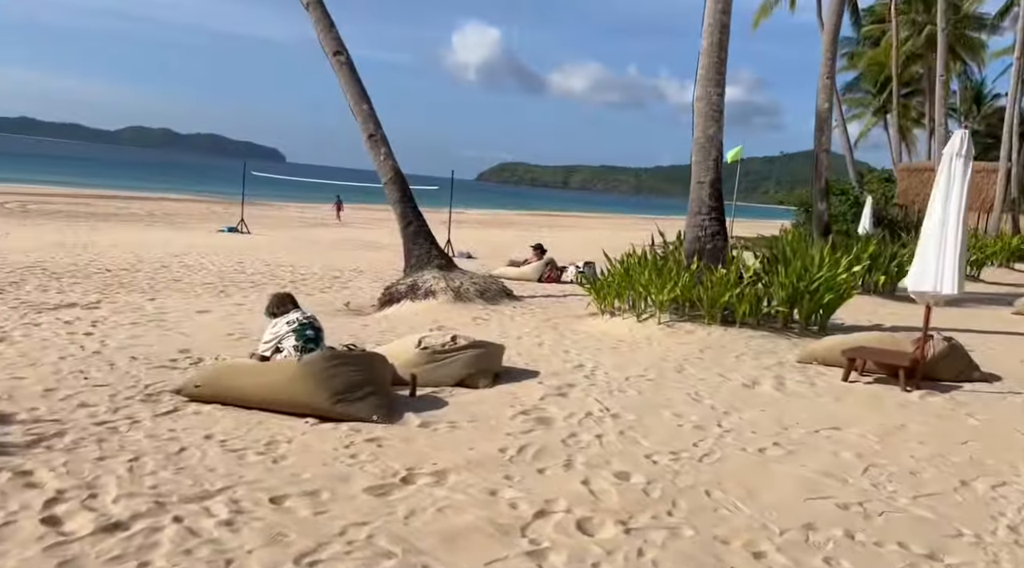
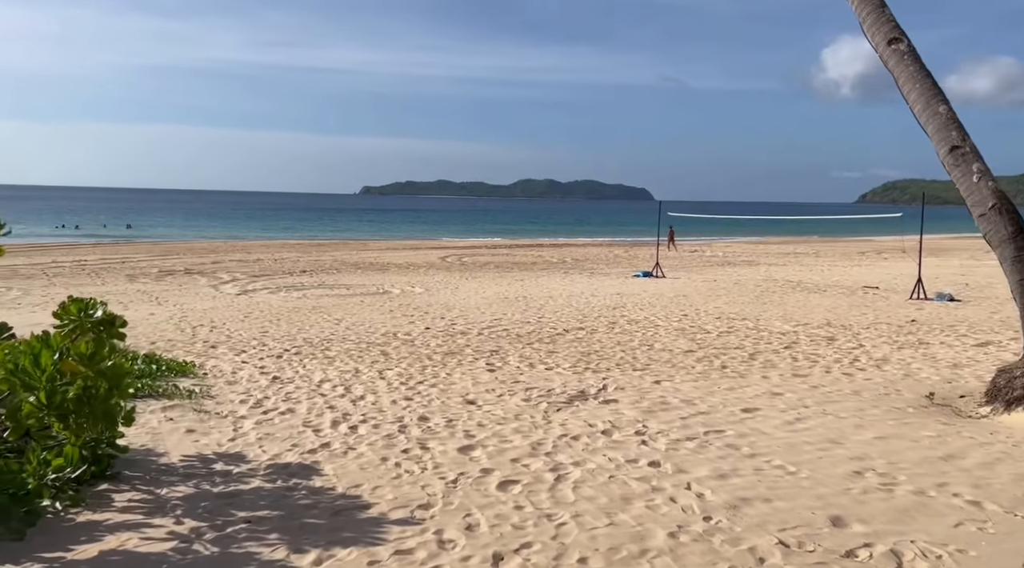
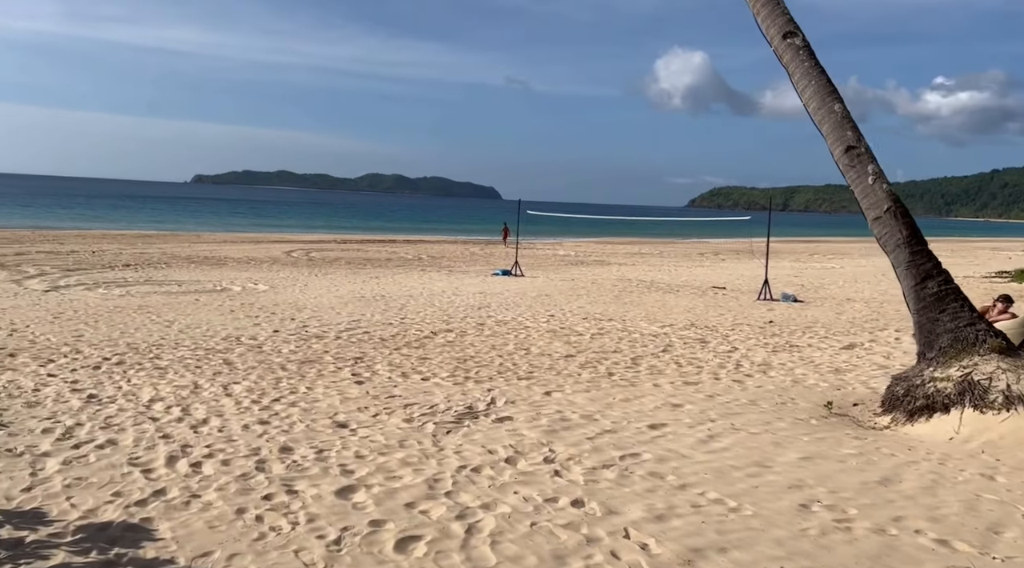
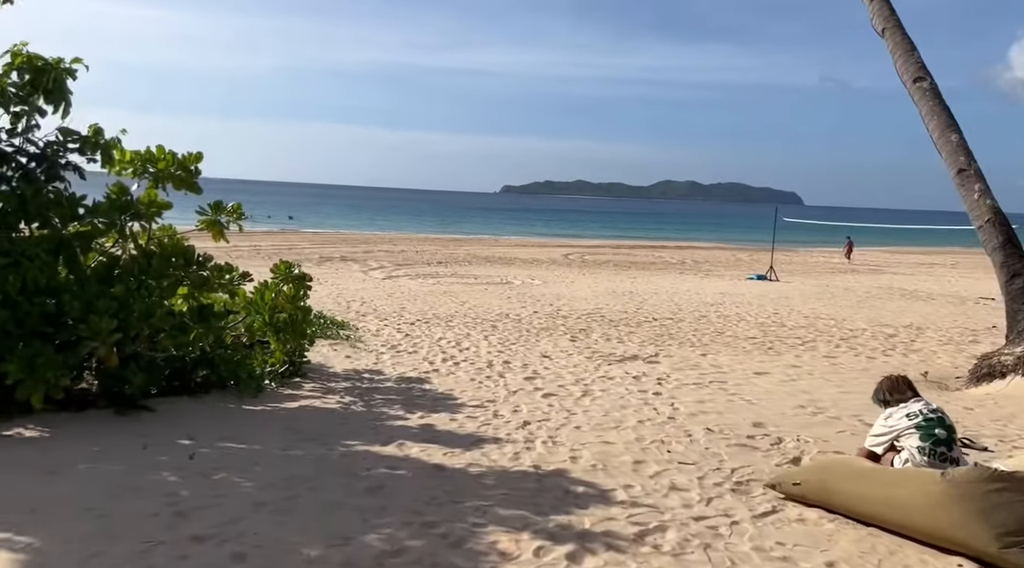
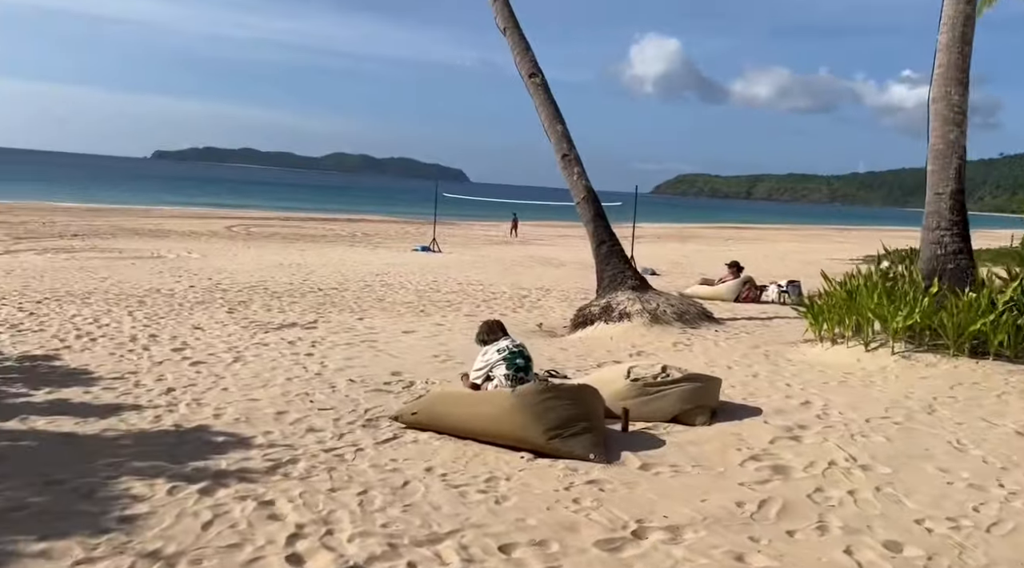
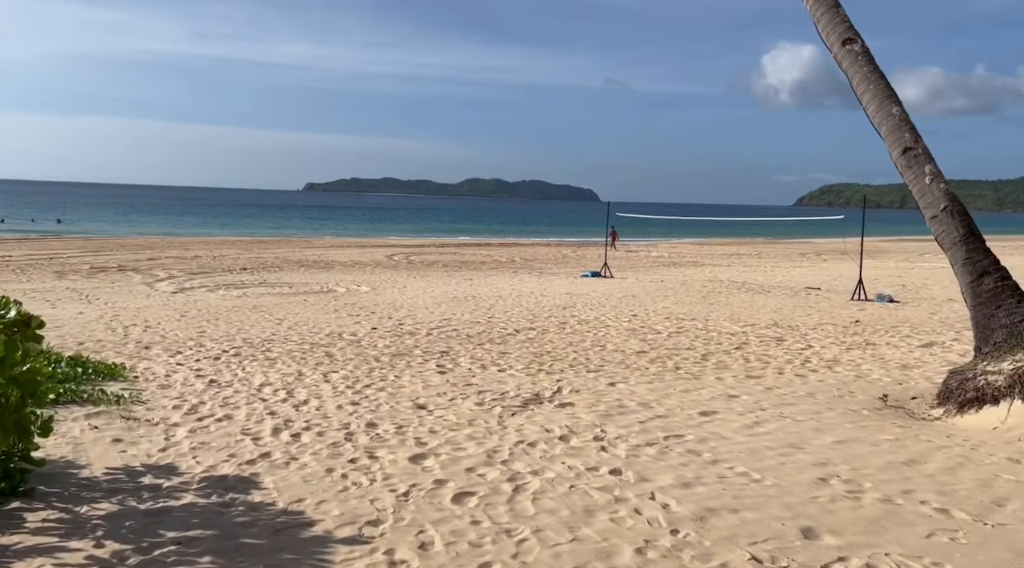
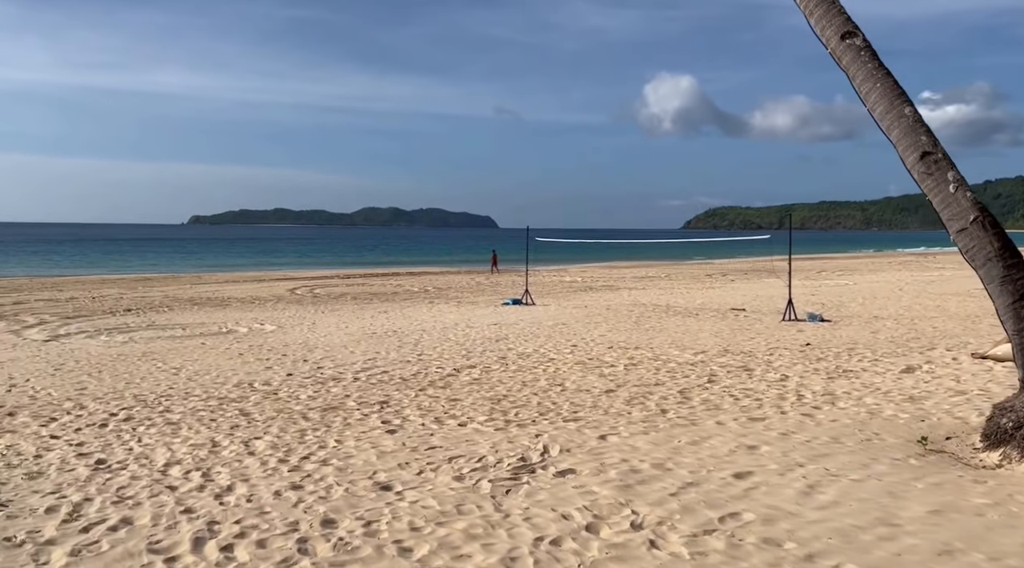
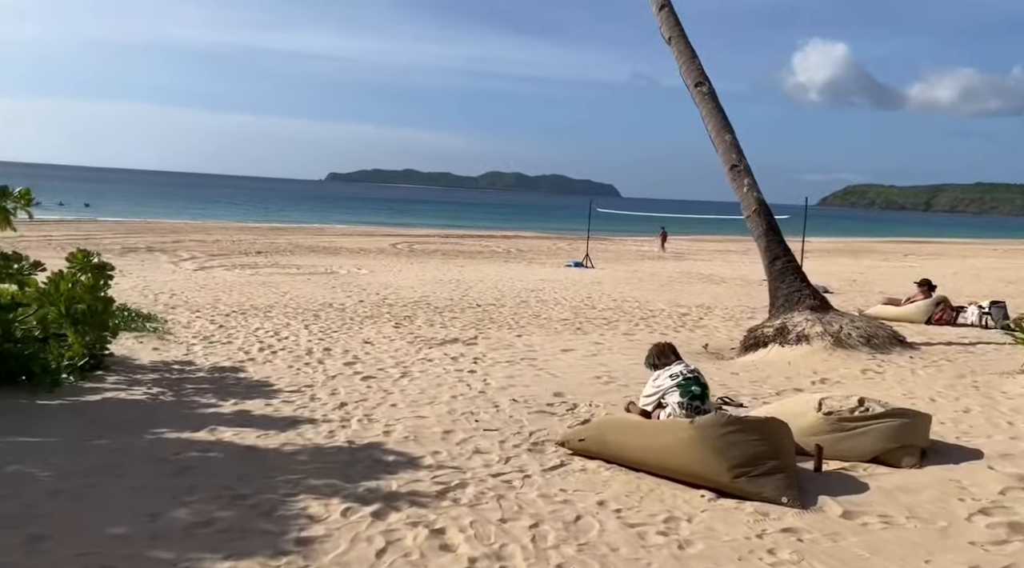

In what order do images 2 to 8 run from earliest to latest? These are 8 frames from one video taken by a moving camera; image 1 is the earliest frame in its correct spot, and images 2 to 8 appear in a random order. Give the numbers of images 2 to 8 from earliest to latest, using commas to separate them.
5, 8, 4, 2, 6, 3, 7
